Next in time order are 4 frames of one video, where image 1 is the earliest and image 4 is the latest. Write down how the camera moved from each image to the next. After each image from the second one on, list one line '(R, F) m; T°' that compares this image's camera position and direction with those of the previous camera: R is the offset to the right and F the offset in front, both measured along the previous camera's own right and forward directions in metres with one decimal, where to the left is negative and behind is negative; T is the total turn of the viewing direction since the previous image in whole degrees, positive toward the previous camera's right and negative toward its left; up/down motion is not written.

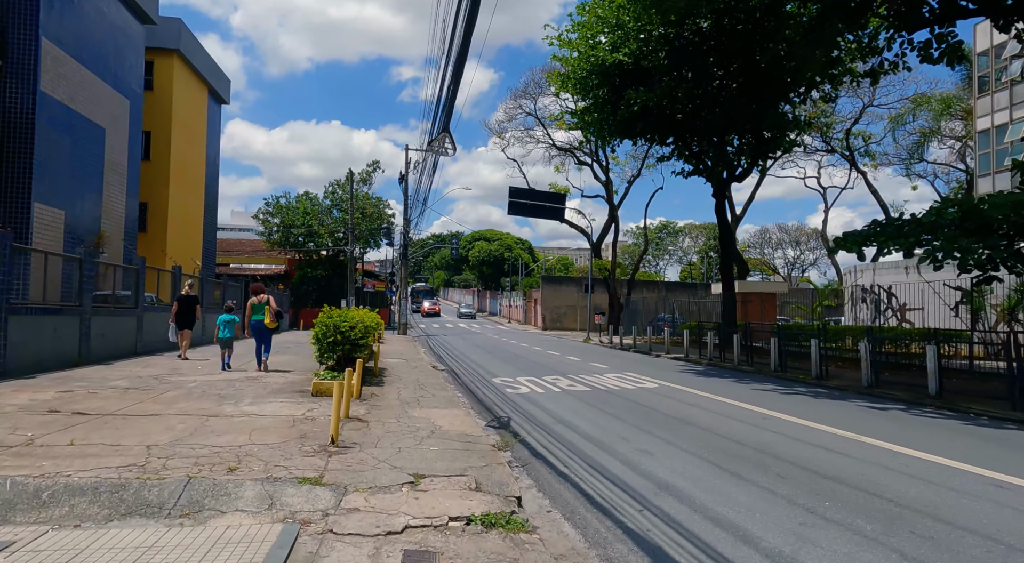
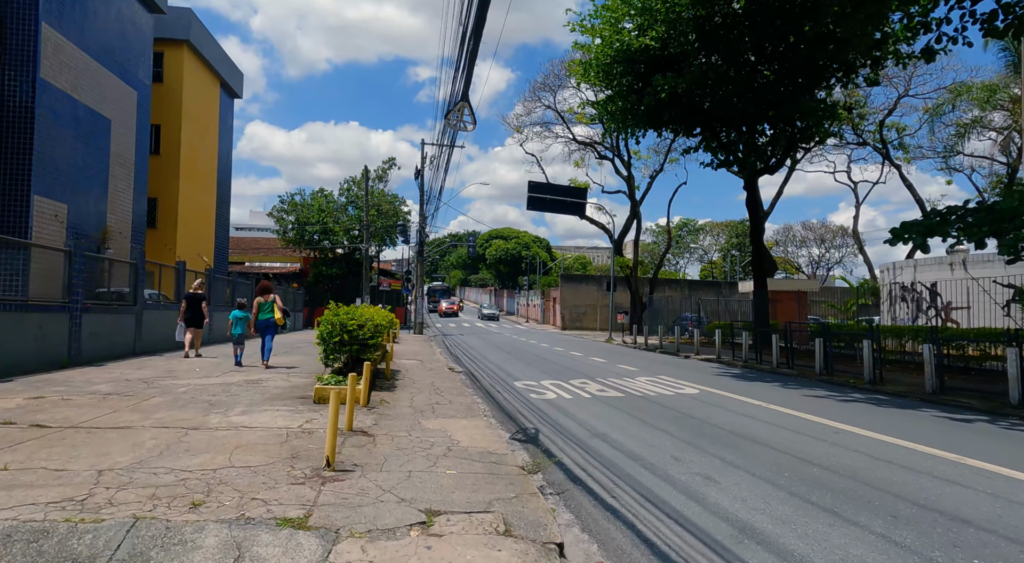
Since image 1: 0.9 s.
(-0.1, +1.1) m; -2°
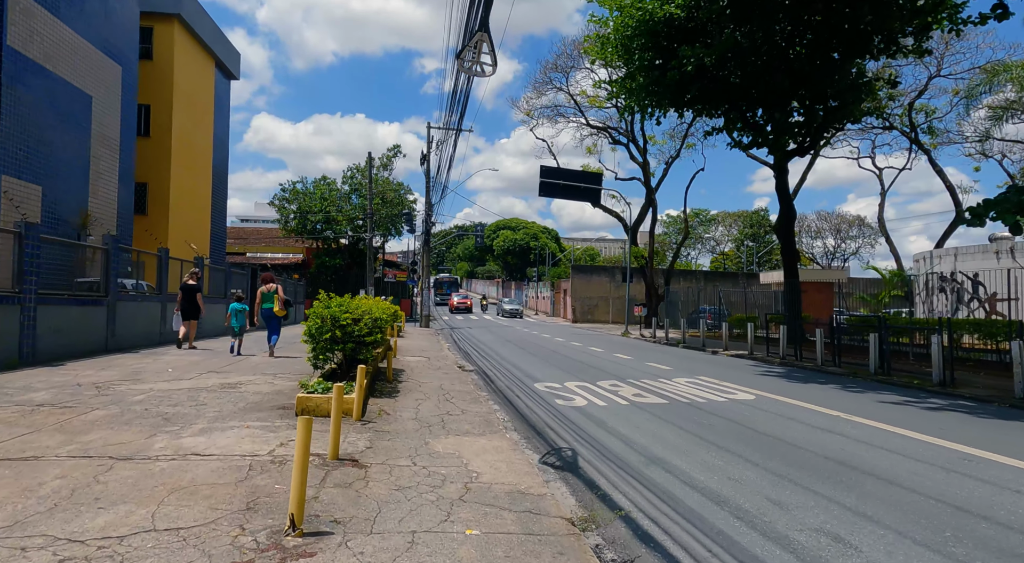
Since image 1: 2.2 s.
(-0.2, +1.6) m; -1°
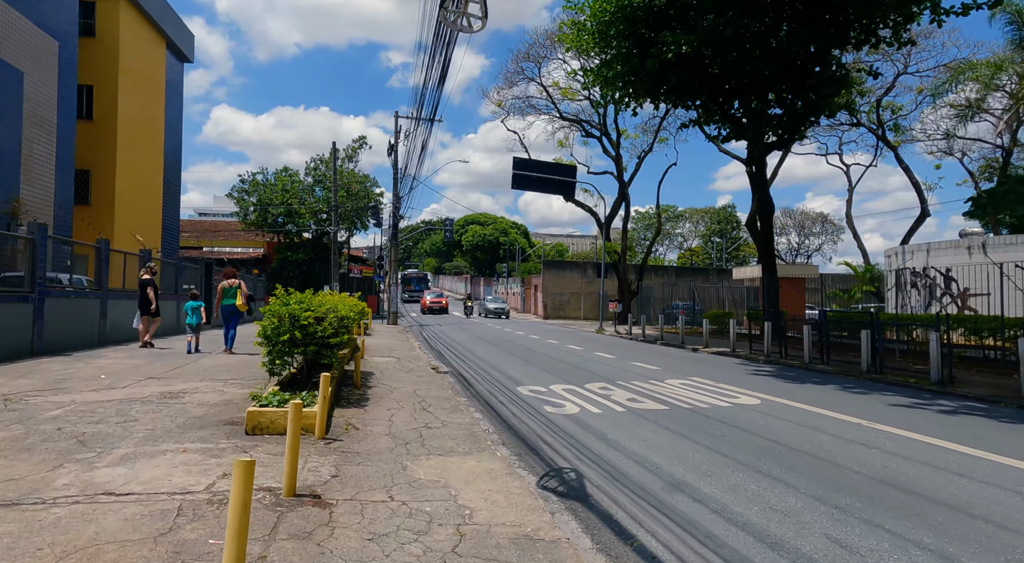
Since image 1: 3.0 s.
(-0.2, +1.0) m; +3°
